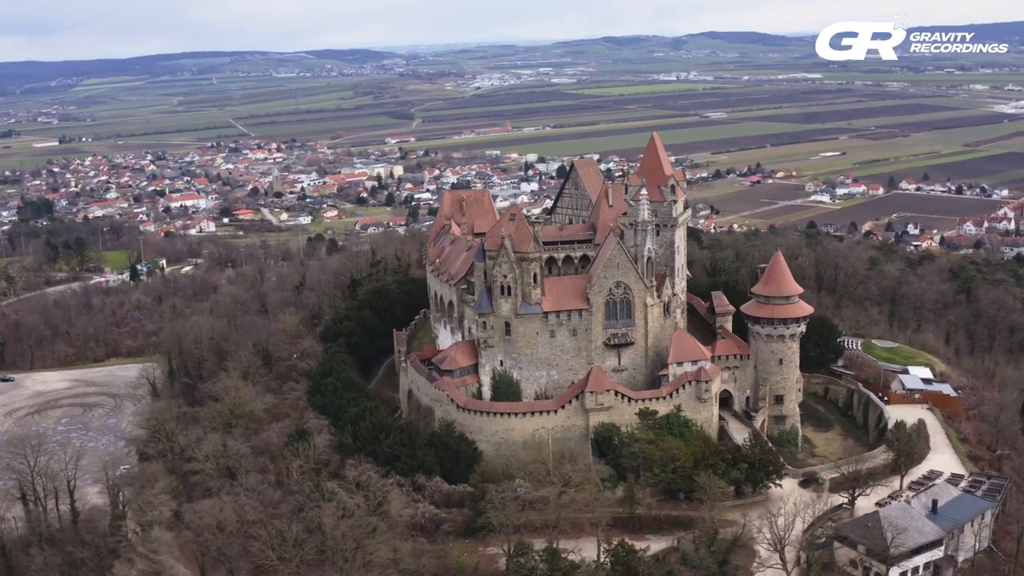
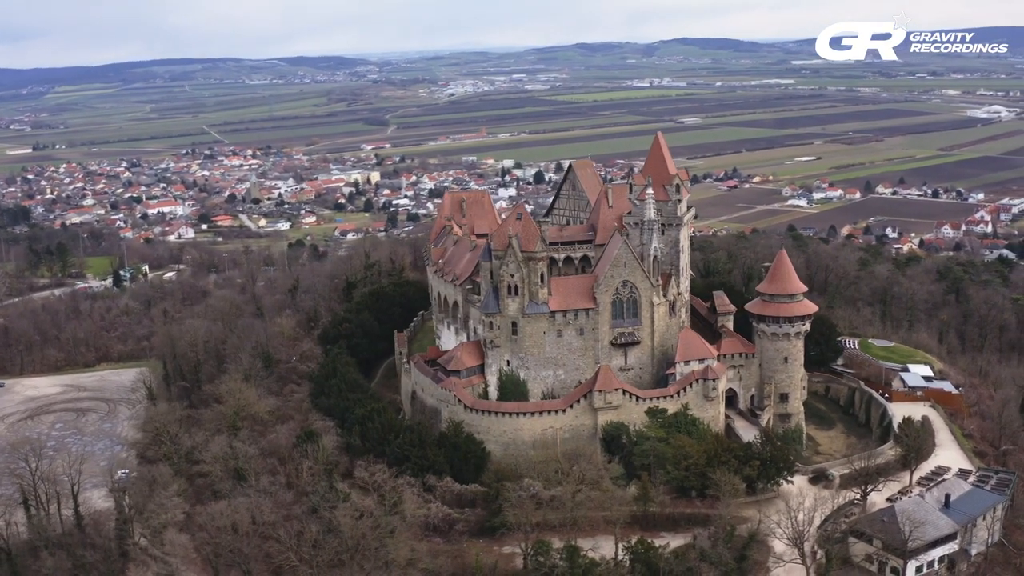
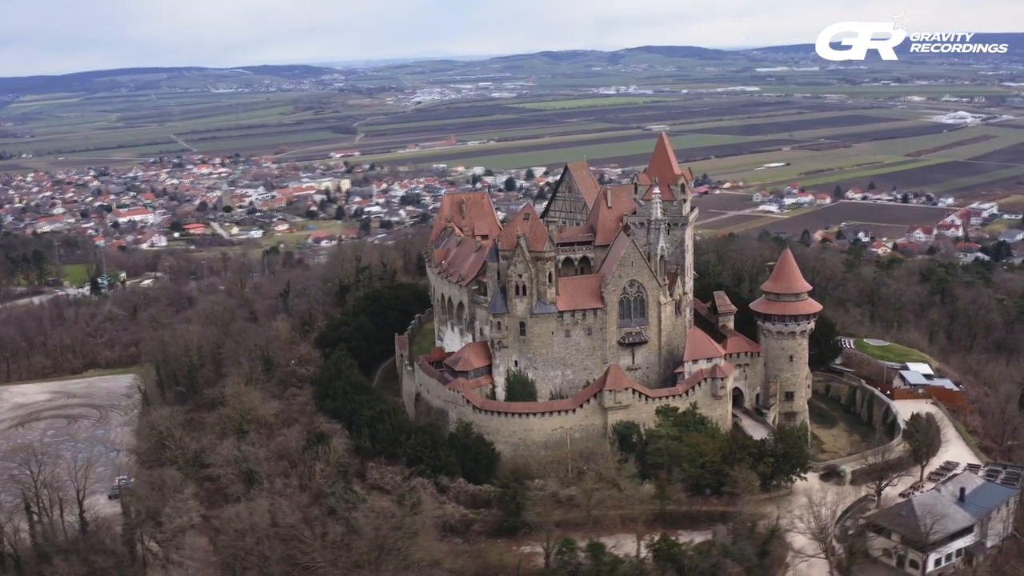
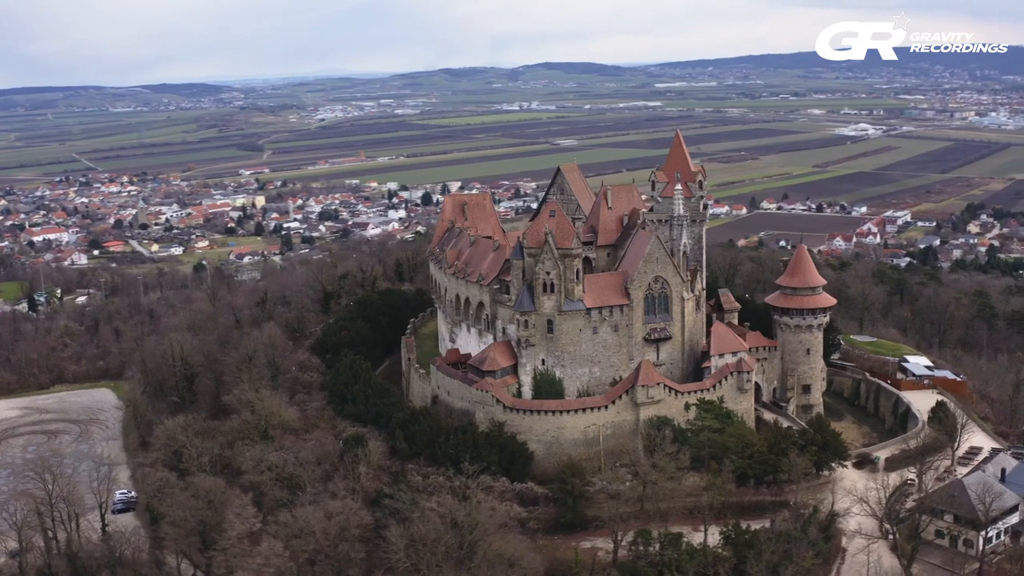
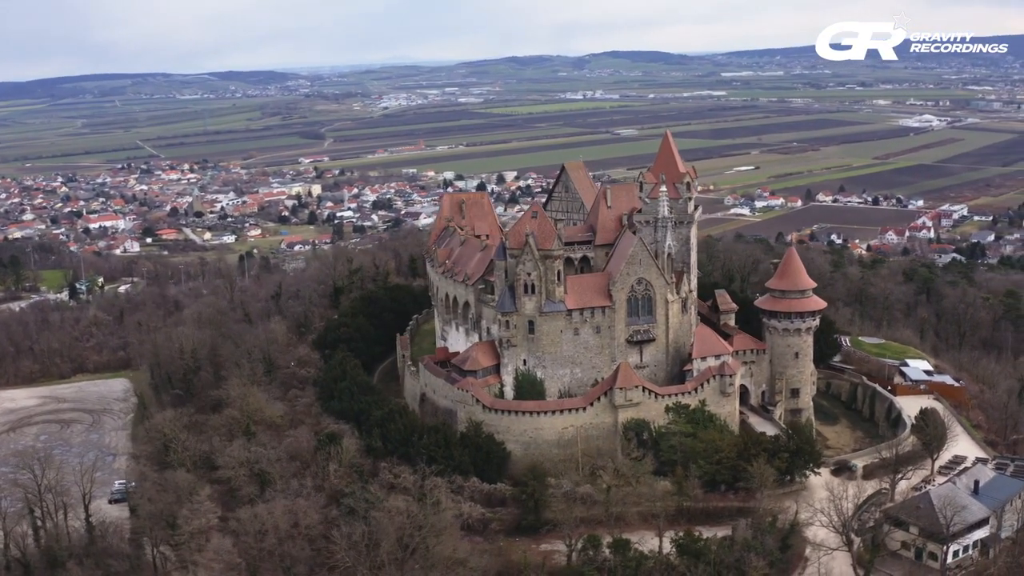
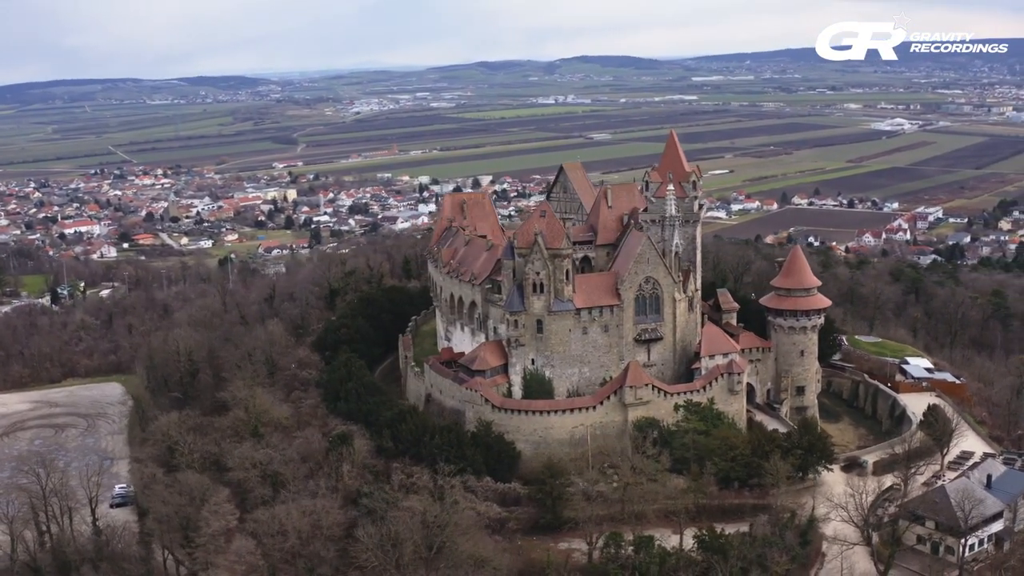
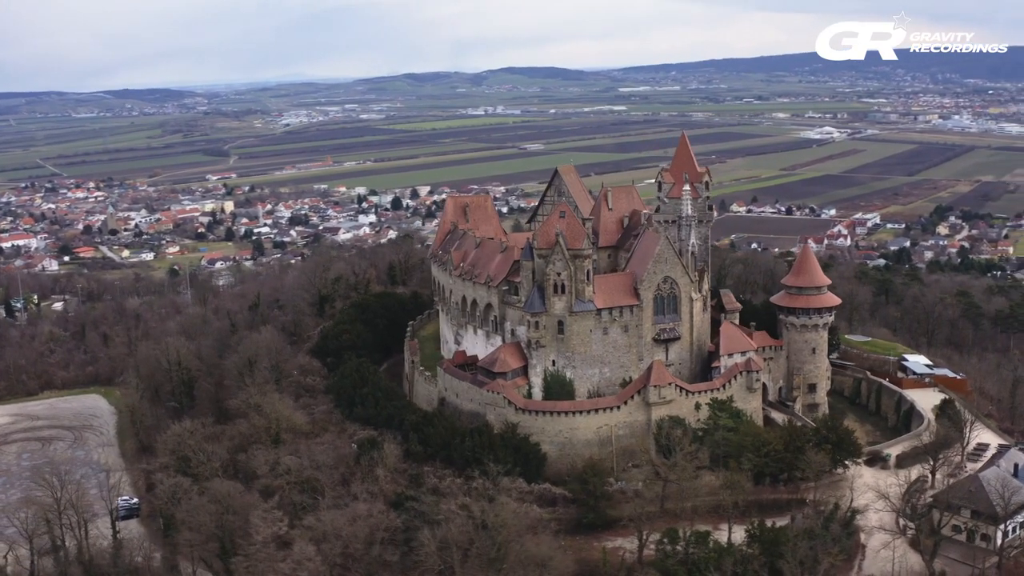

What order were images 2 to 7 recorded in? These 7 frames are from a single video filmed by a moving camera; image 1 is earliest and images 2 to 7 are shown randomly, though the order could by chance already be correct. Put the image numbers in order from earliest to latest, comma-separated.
2, 3, 5, 6, 4, 7
